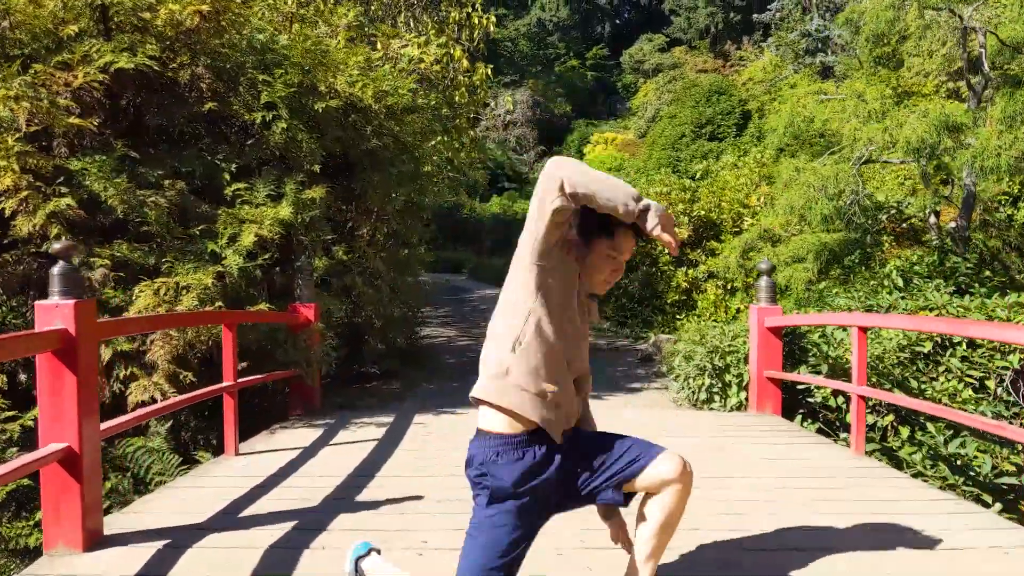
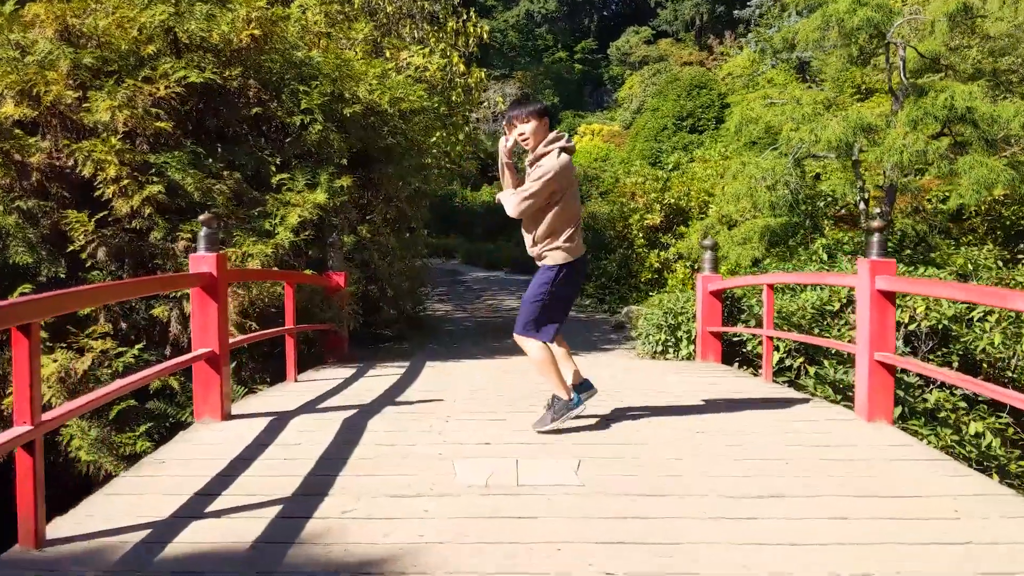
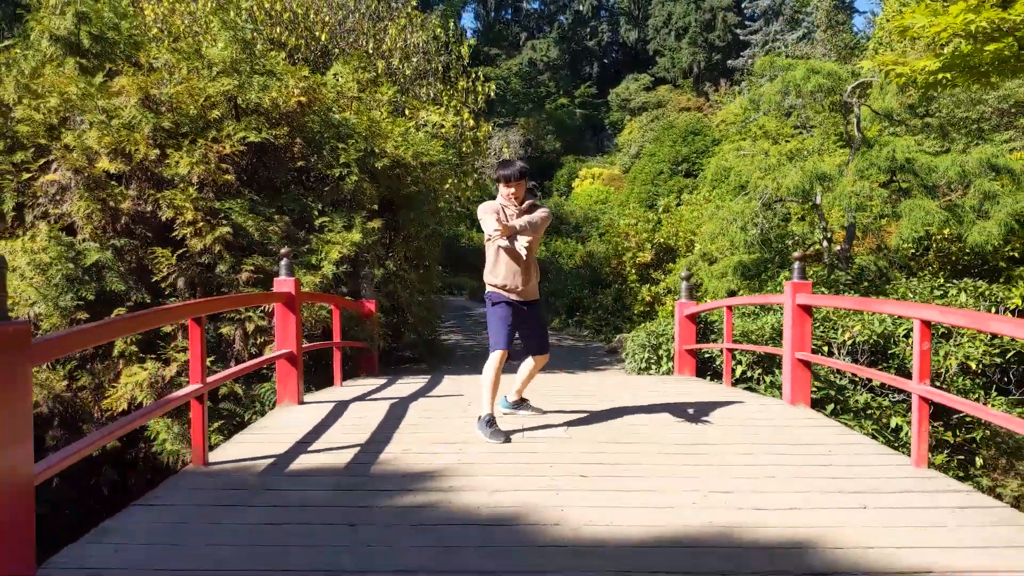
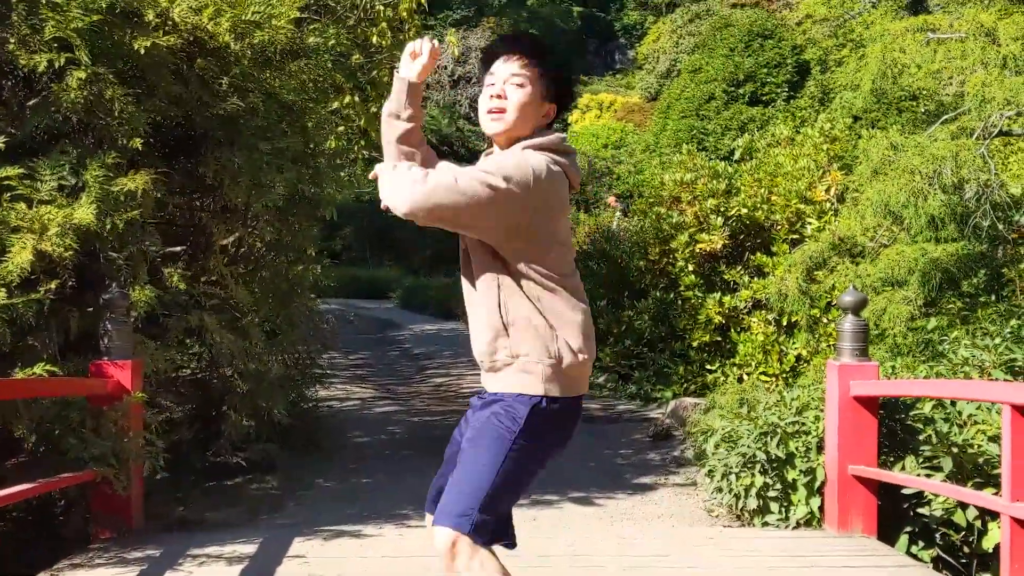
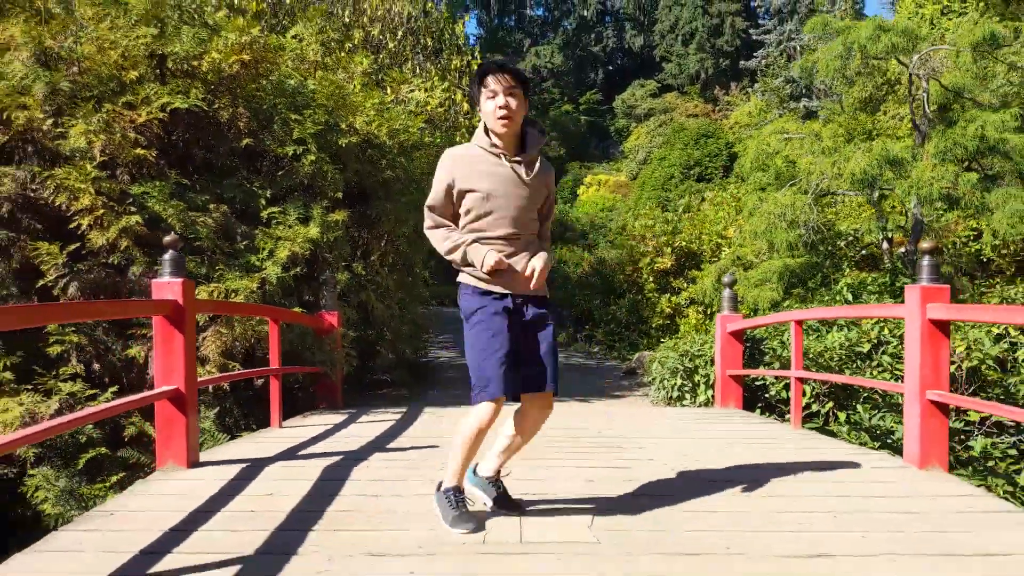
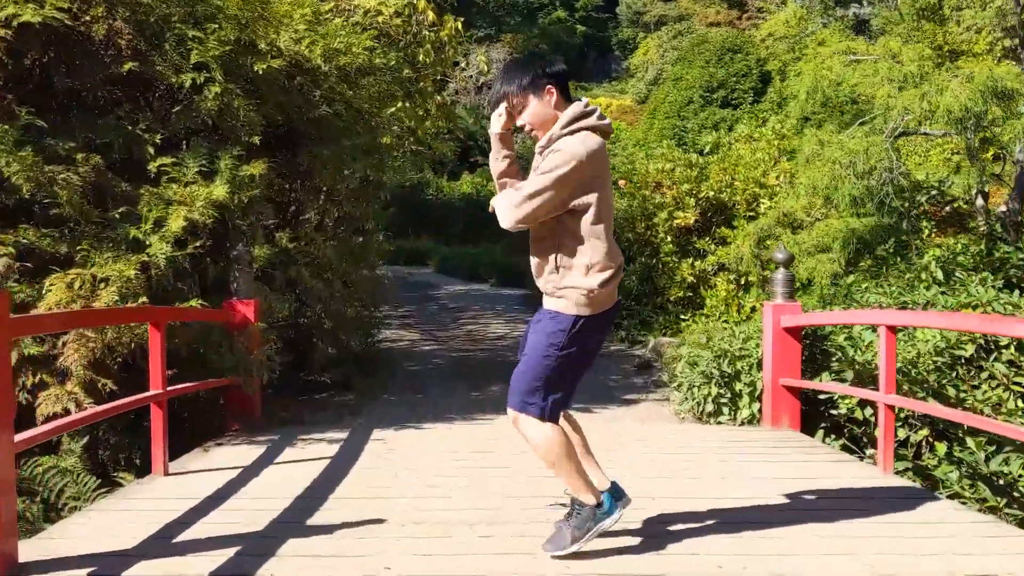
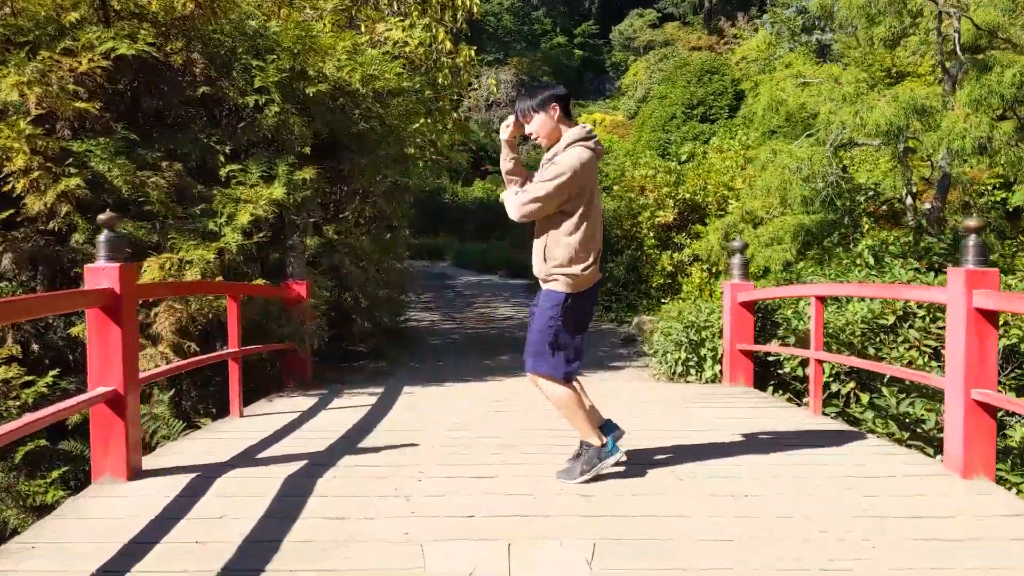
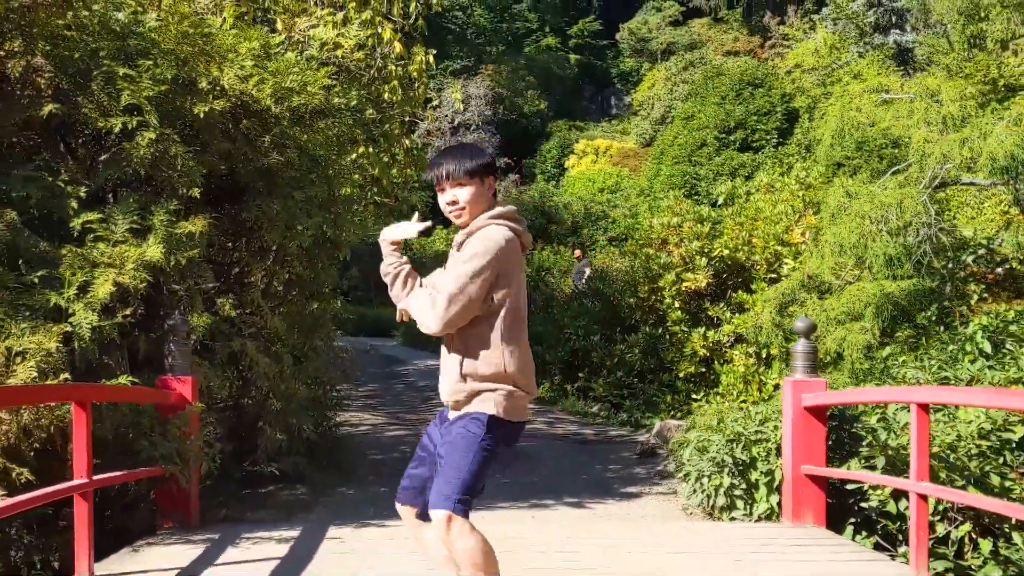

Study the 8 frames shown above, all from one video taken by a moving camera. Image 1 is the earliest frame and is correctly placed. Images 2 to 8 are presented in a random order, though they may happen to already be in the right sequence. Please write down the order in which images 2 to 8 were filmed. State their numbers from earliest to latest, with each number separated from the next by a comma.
5, 3, 2, 7, 6, 4, 8
